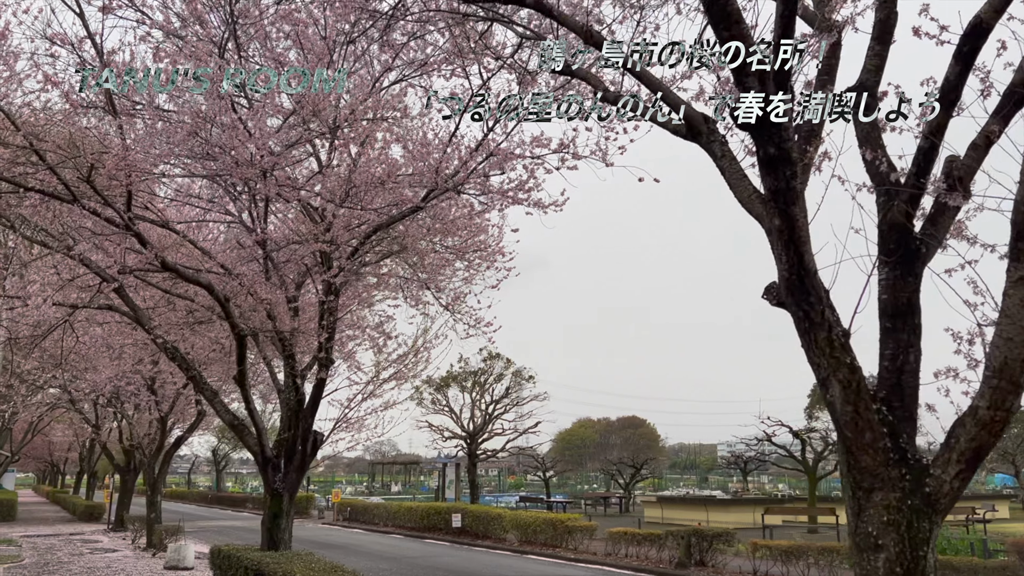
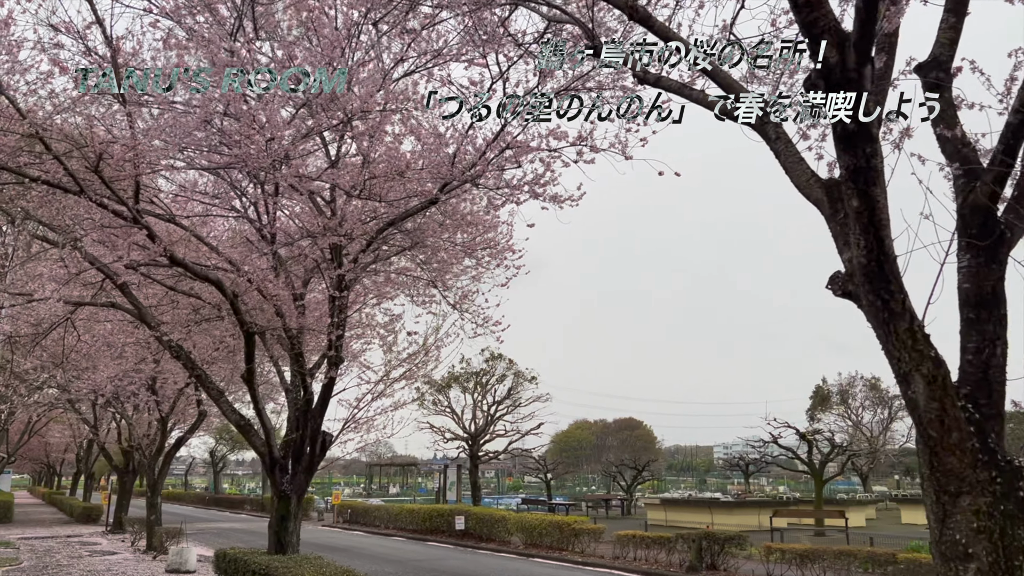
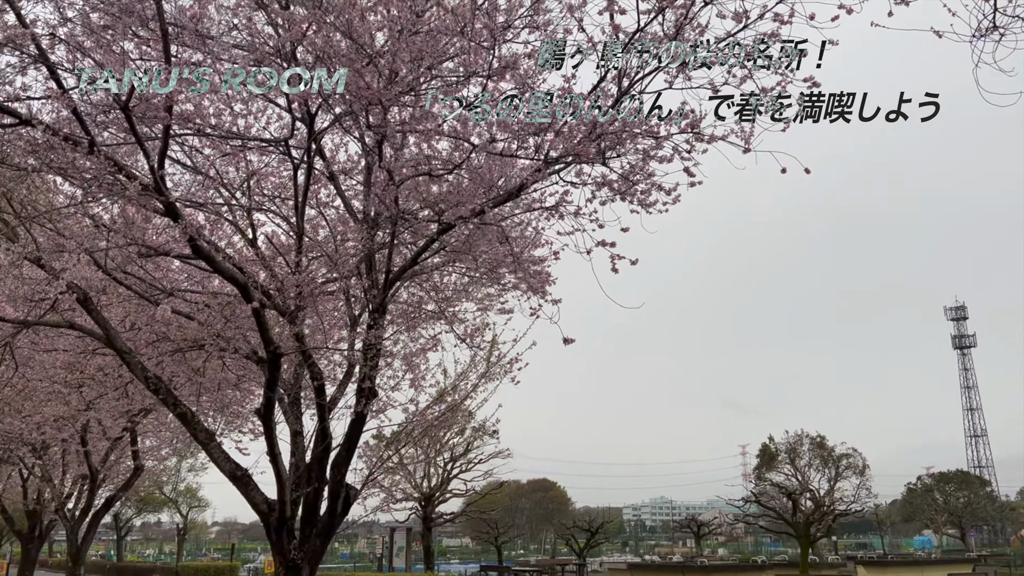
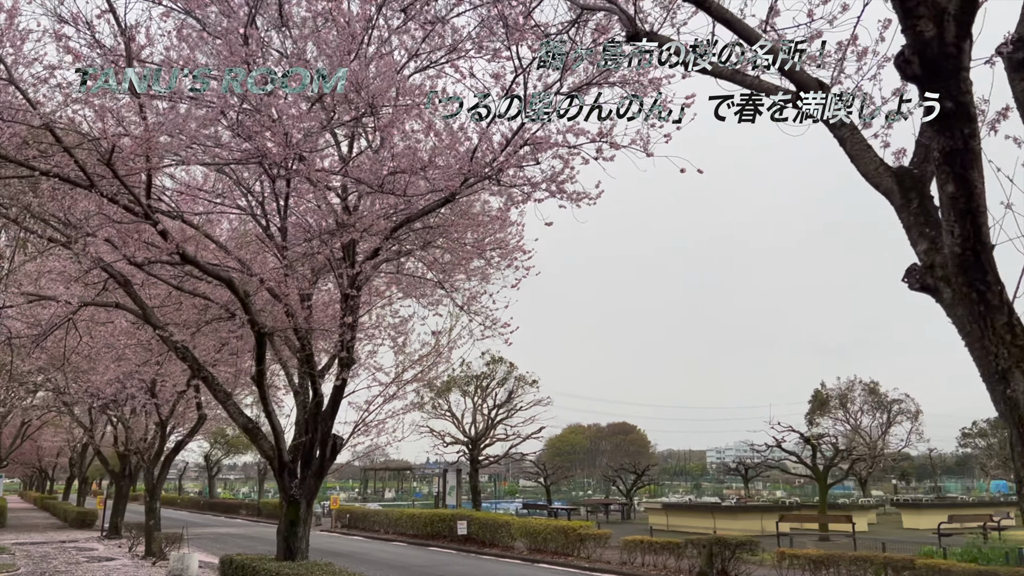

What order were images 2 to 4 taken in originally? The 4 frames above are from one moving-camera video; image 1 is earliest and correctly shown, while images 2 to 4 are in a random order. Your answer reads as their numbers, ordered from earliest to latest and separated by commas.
2, 4, 3
